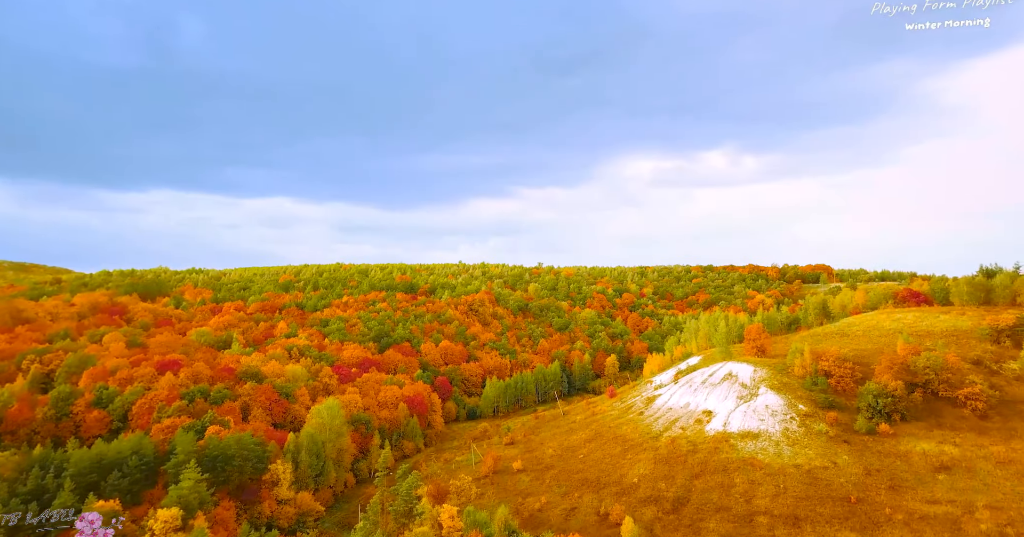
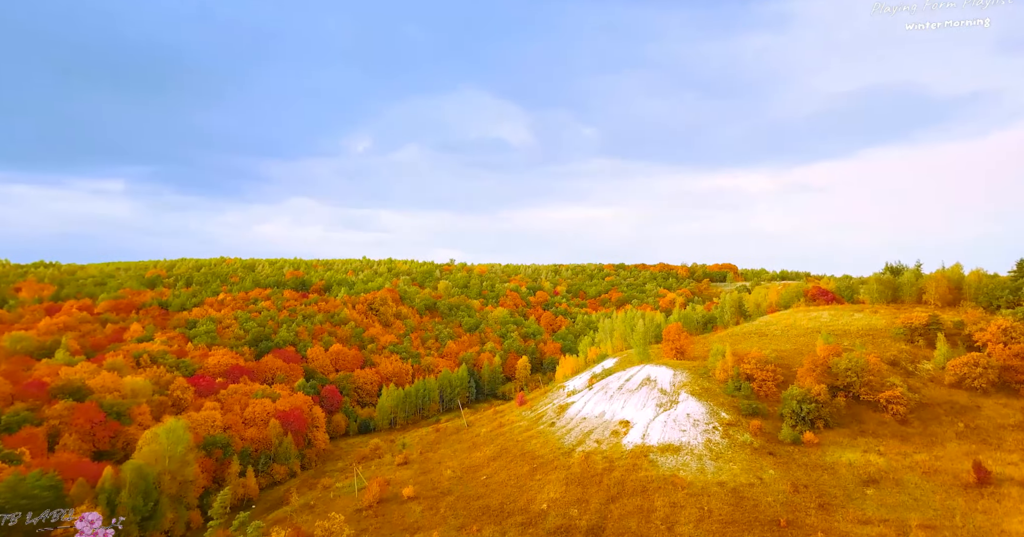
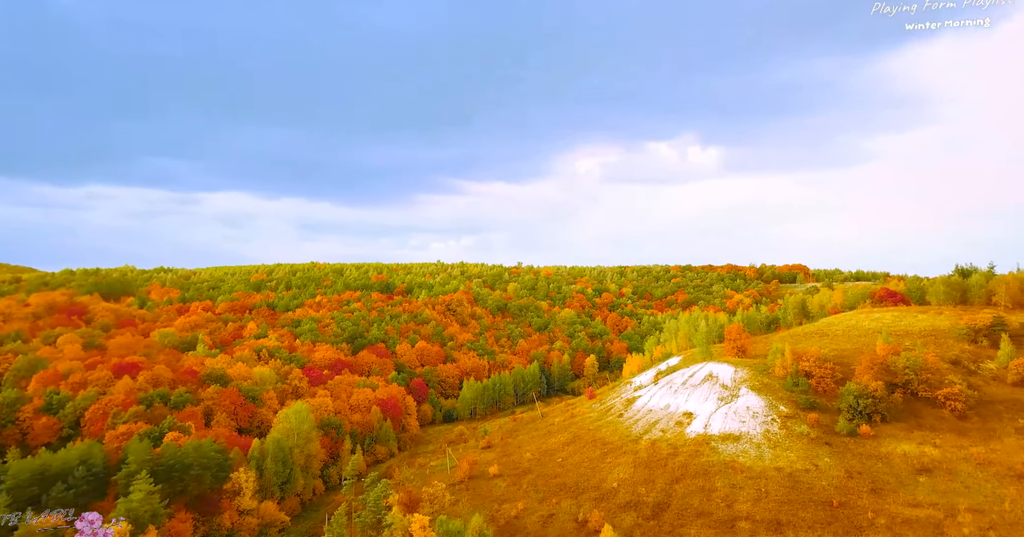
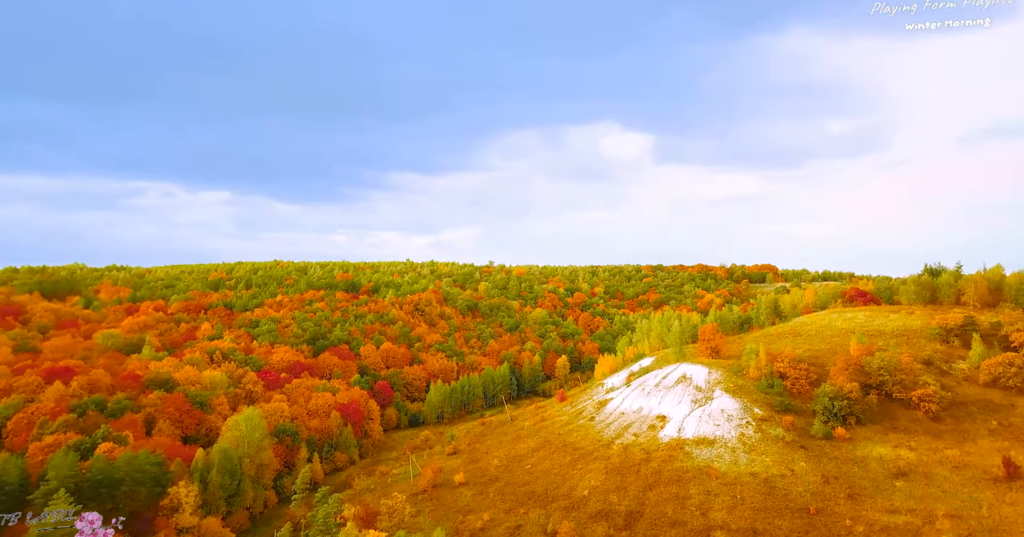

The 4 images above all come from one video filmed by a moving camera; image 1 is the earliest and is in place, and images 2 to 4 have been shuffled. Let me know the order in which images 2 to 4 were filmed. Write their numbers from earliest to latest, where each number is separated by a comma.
3, 4, 2
